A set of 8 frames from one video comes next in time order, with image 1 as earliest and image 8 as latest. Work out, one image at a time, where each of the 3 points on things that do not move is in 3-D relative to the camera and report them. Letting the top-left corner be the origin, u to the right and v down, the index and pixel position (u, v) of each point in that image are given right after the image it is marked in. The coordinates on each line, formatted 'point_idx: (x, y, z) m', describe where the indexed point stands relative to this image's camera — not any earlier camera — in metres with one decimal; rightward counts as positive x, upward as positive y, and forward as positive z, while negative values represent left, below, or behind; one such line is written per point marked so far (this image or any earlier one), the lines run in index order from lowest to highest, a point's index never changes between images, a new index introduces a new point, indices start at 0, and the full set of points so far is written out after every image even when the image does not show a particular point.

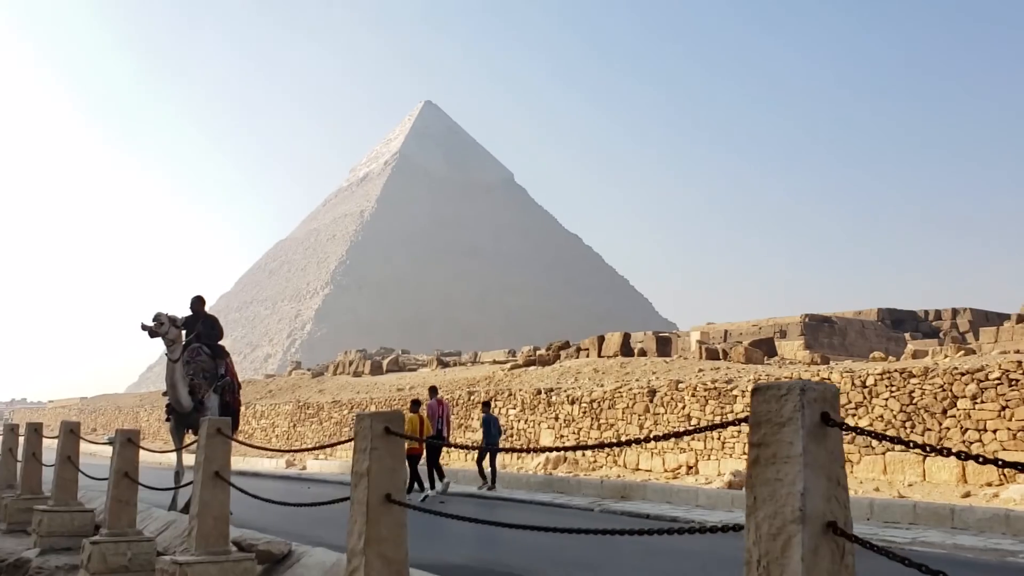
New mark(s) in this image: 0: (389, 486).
0: (-0.4, -0.7, +3.4) m
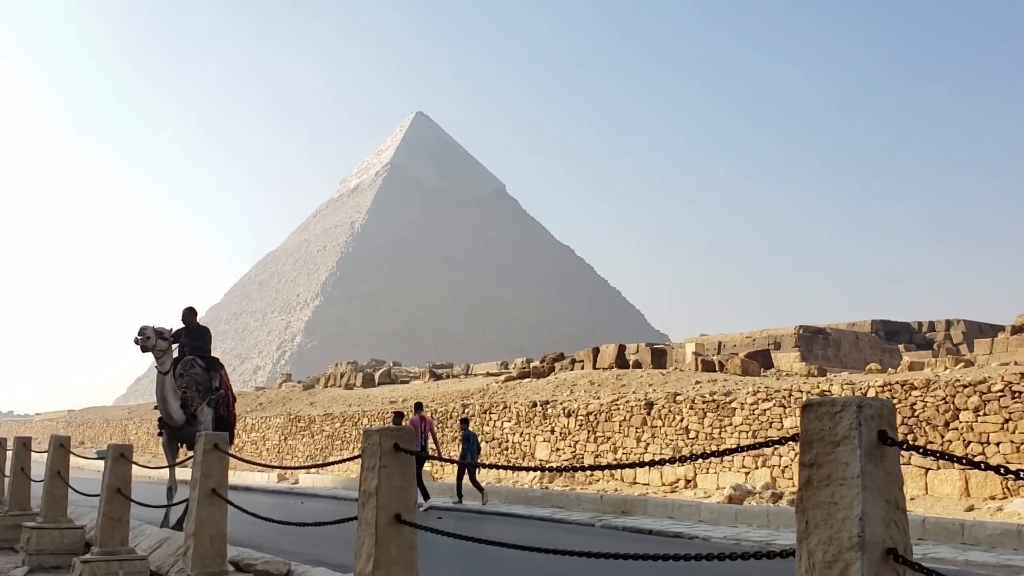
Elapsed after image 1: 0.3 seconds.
0: (-0.4, -0.7, +3.3) m
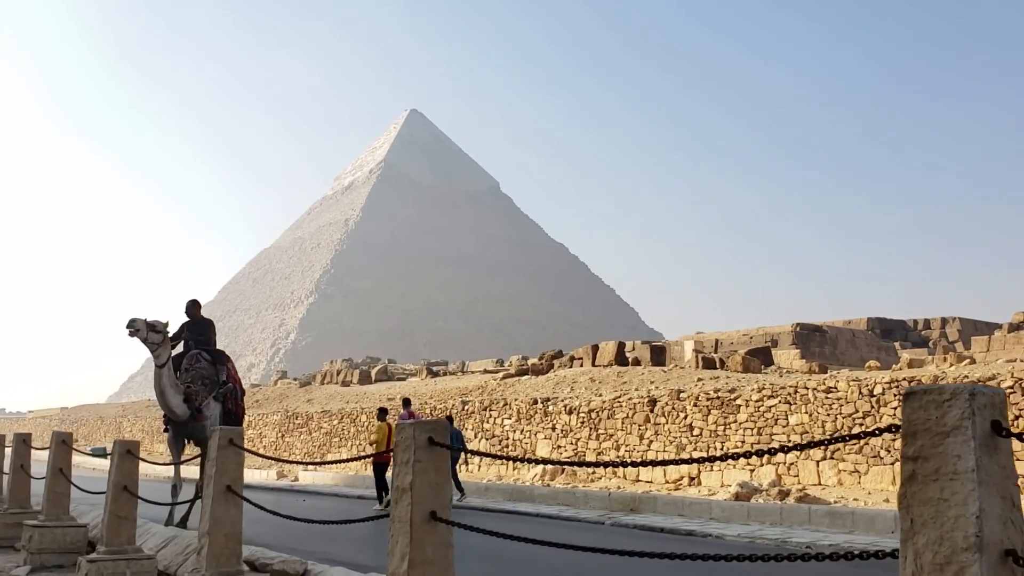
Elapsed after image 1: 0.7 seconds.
0: (-0.3, -0.7, +3.1) m
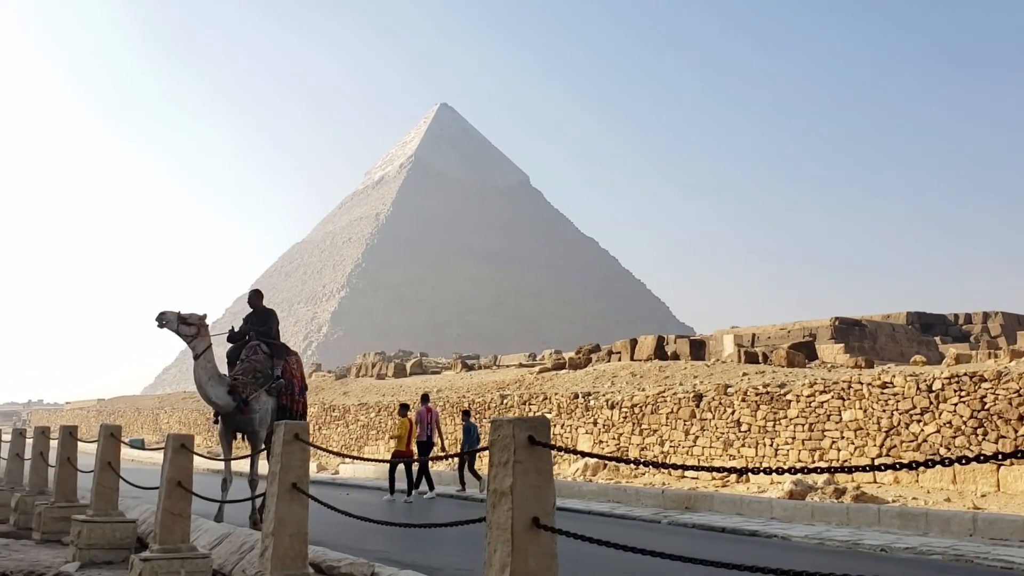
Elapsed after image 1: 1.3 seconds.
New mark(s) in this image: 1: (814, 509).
0: (+0.1, -0.6, +2.8) m
1: (+2.9, -2.1, +9.1) m
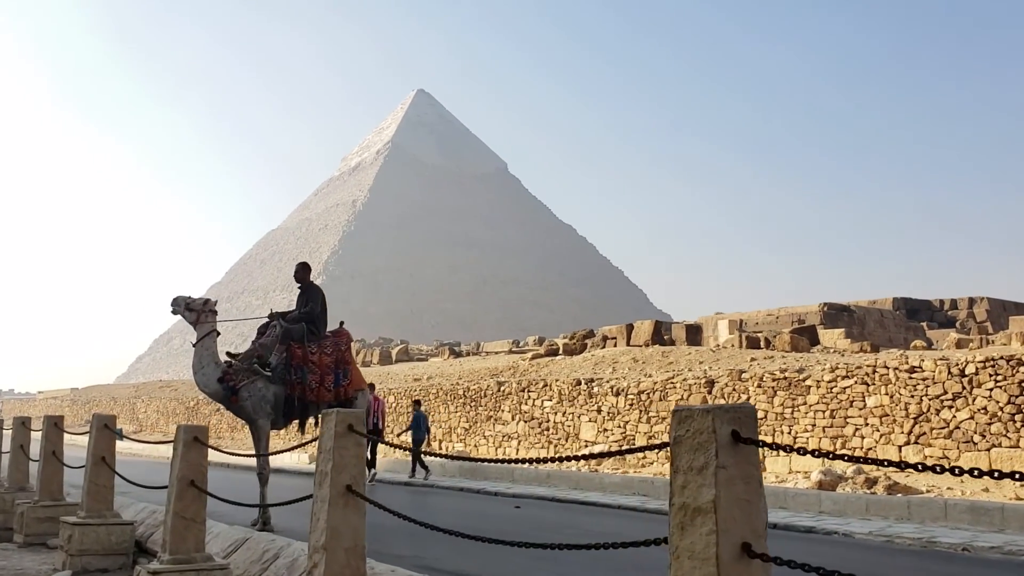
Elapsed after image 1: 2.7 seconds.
0: (+0.5, -0.5, +2.1) m
1: (+3.1, -1.9, +8.5) m
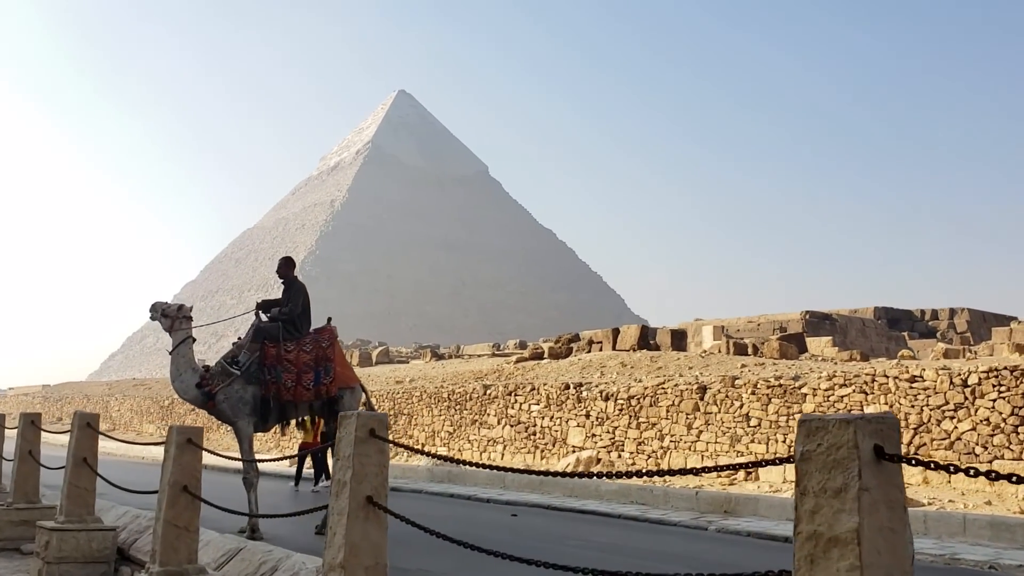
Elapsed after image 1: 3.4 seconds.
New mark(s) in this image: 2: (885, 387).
0: (+0.7, -0.5, +1.7) m
1: (+3.1, -1.9, +8.2) m
2: (+5.2, -1.4, +13.5) m
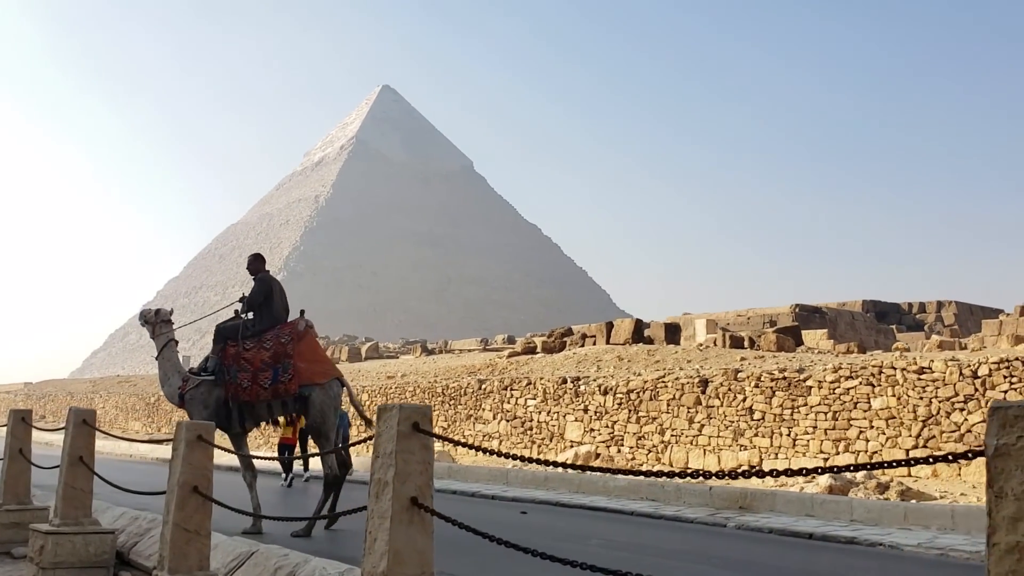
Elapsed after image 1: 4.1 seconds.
0: (+0.9, -0.4, +1.4) m
1: (+3.2, -1.8, +7.9) m
2: (+5.2, -1.3, +13.3) m
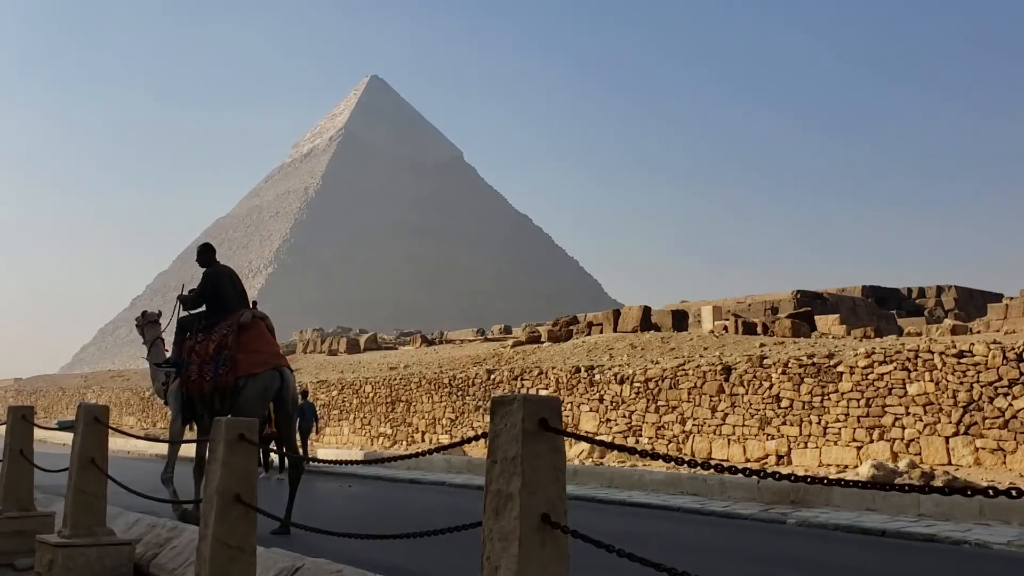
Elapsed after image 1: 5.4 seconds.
0: (+1.3, -0.3, +0.8) m
1: (+3.6, -1.6, +7.3) m
2: (+5.5, -1.0, +12.7) m
